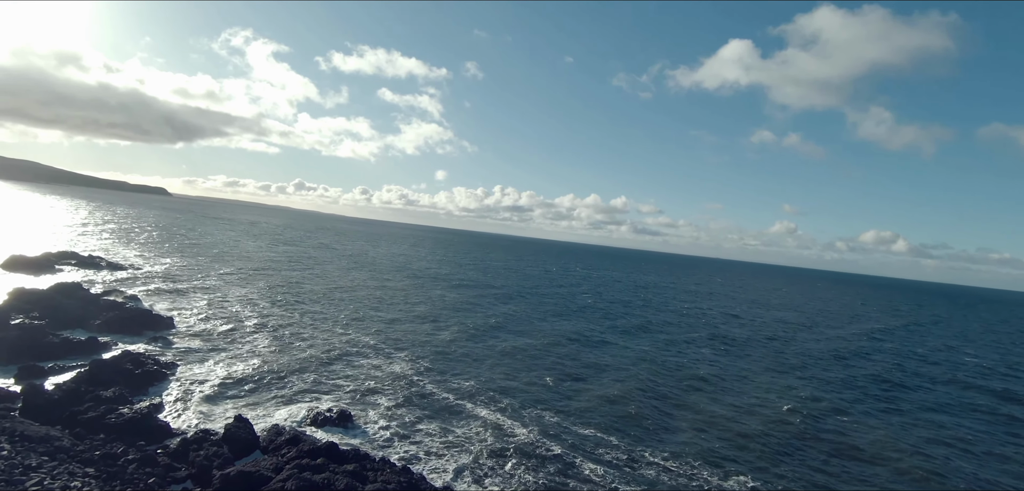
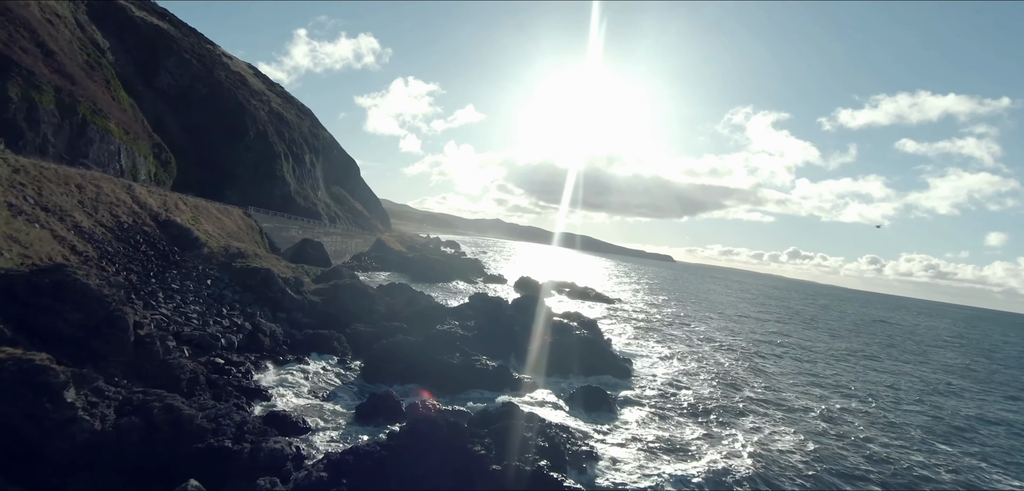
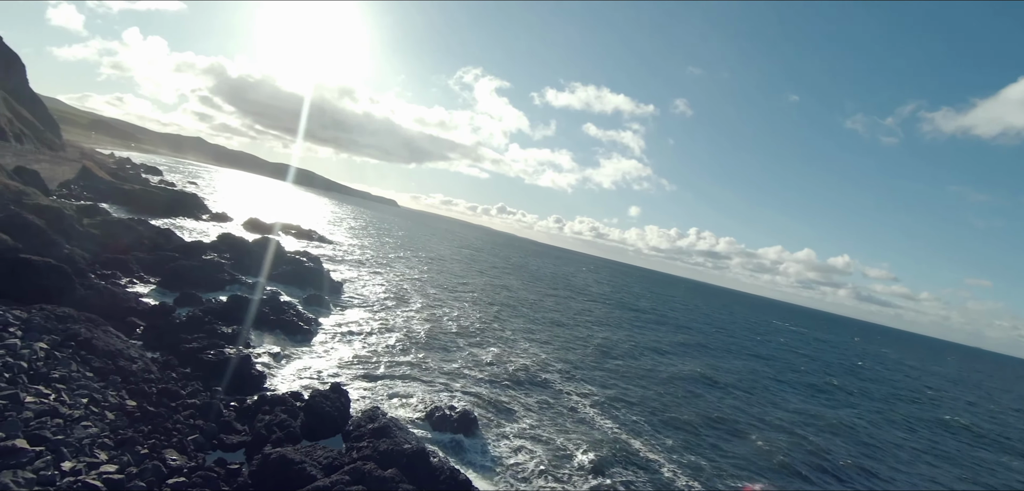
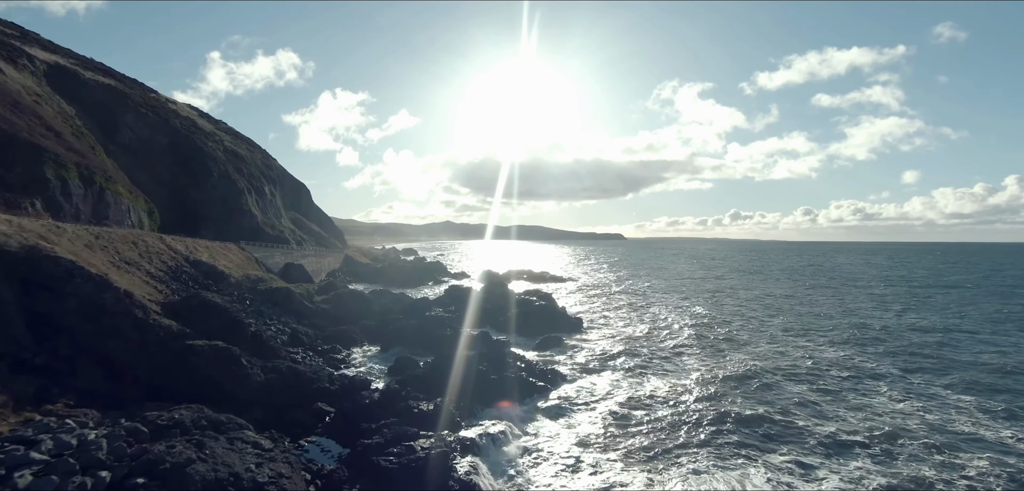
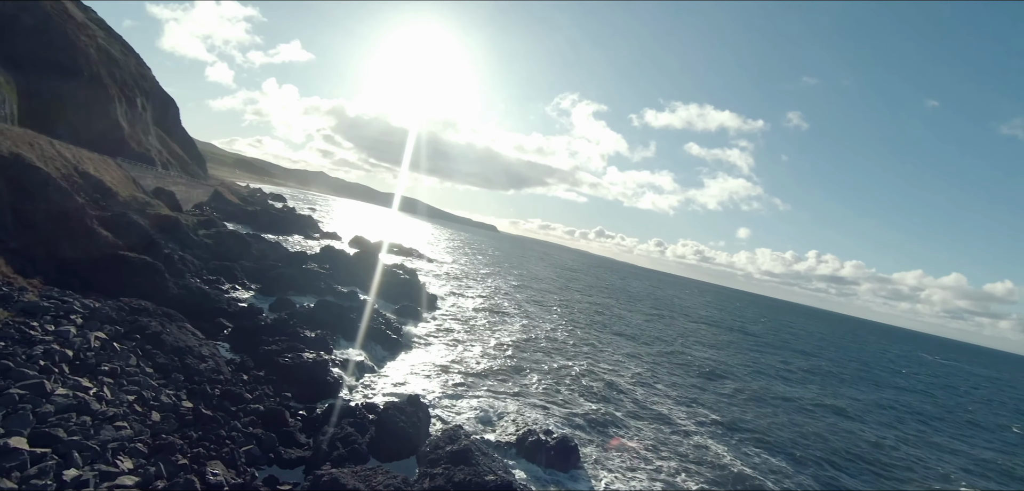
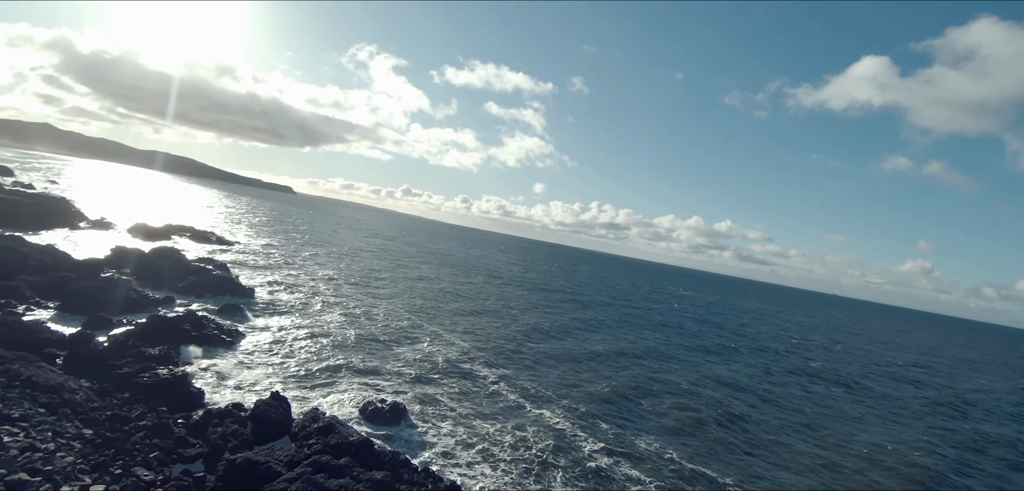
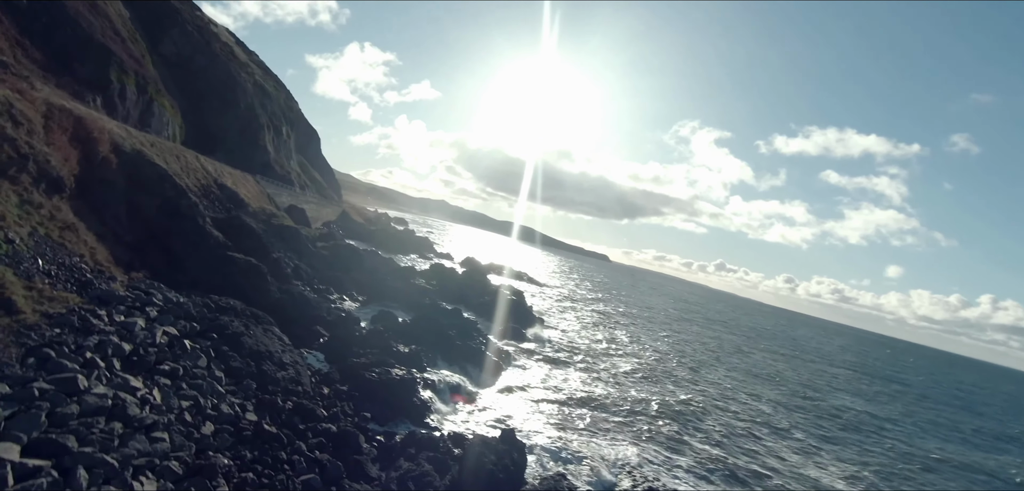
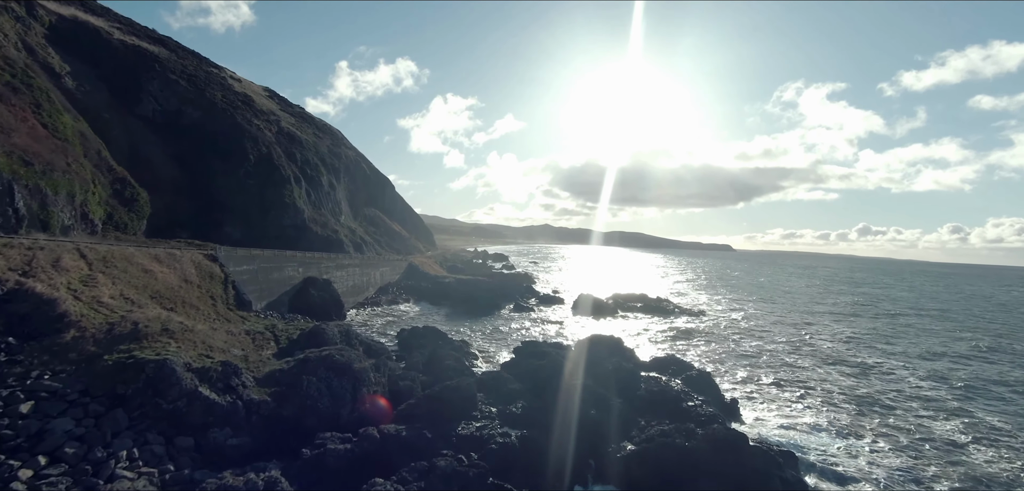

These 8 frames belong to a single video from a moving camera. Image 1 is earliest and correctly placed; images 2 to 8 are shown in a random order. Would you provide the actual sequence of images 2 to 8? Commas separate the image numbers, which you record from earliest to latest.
6, 3, 5, 7, 4, 2, 8
